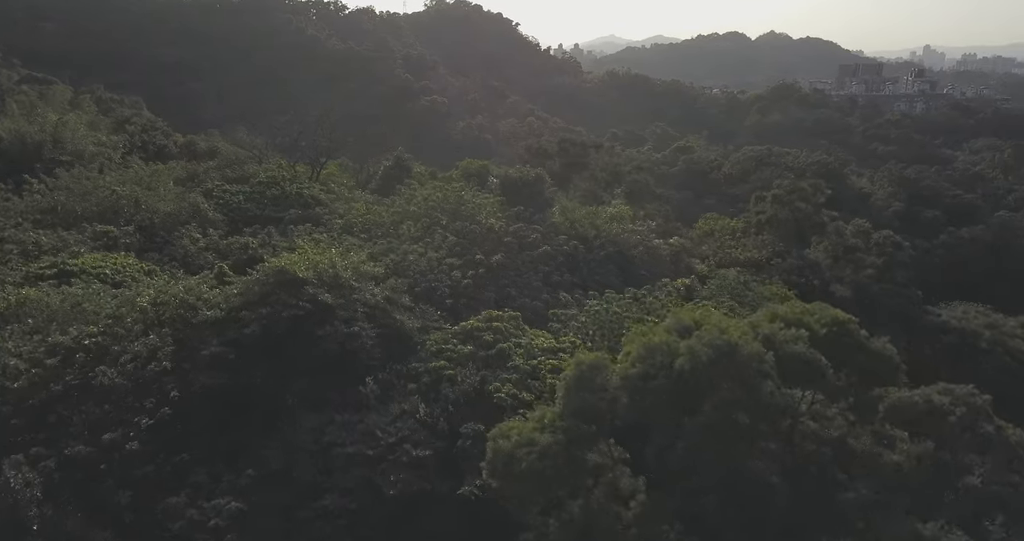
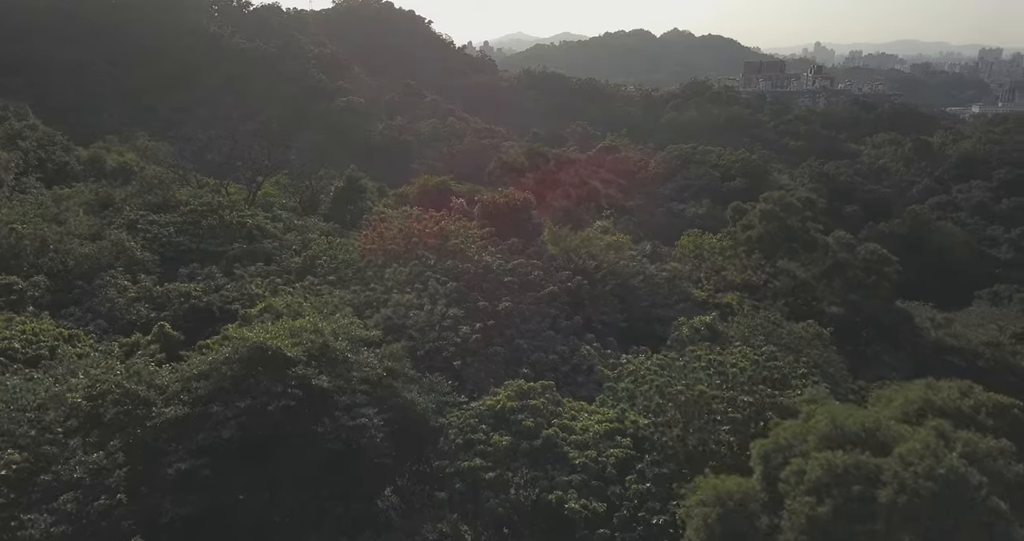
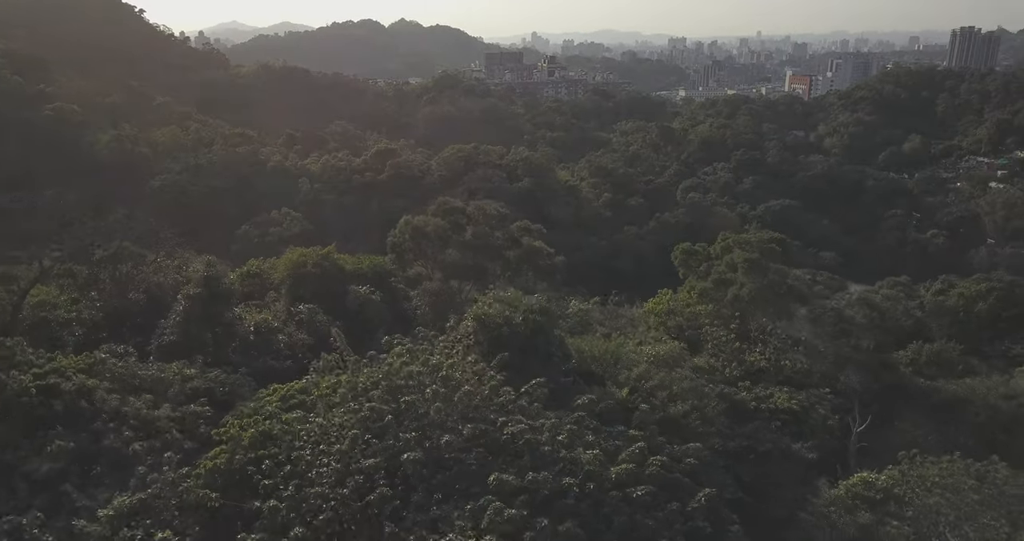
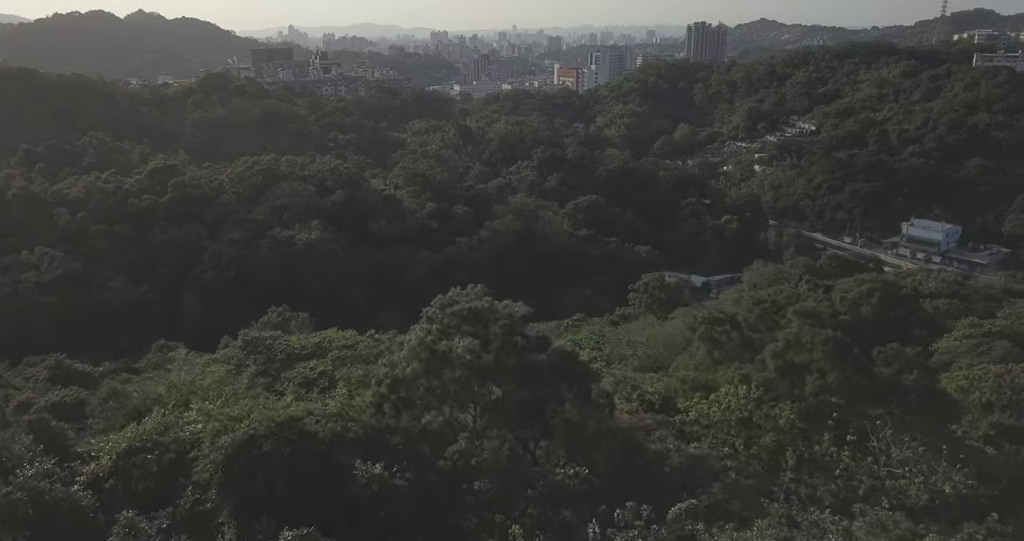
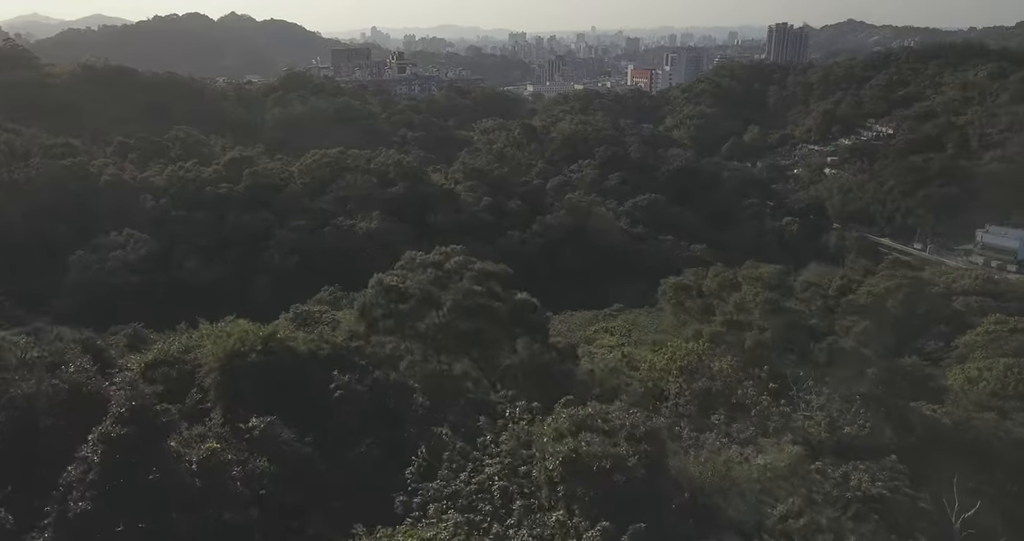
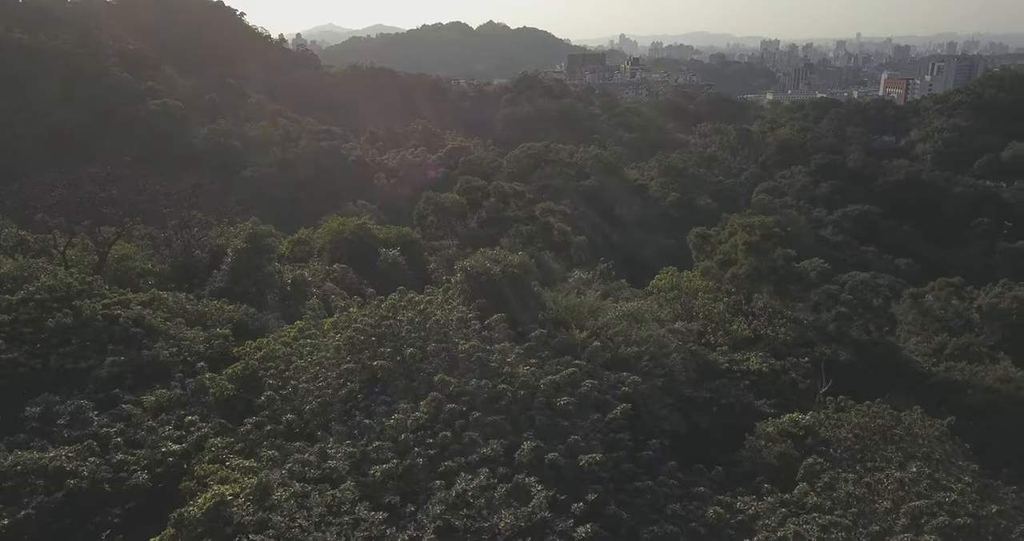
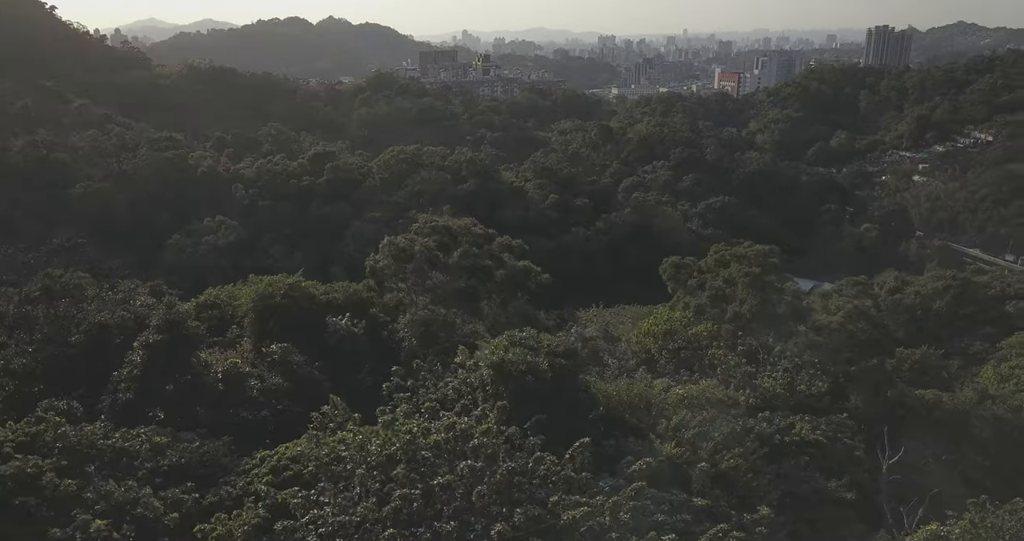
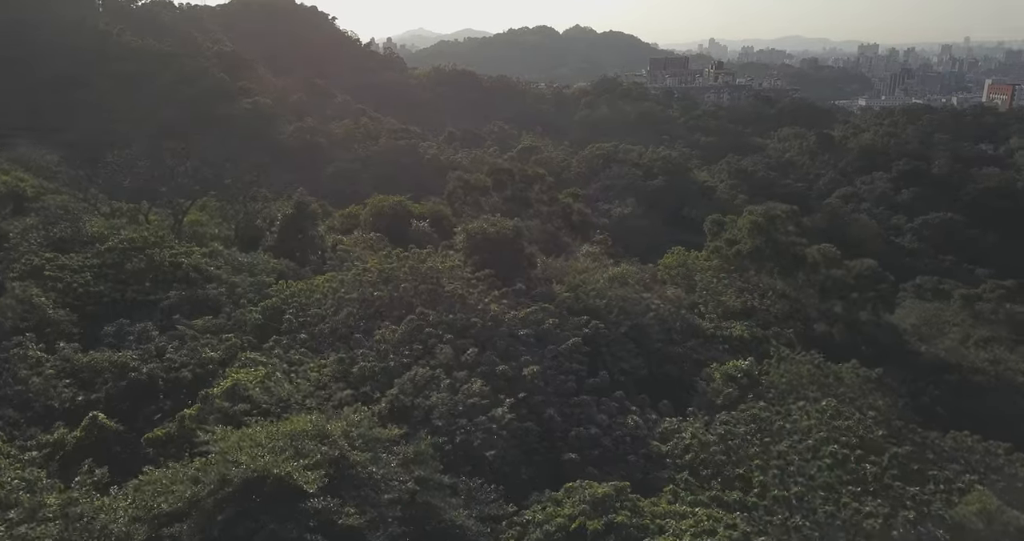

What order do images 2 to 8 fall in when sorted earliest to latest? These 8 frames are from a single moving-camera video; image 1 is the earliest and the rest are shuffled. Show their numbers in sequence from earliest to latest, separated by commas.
2, 8, 6, 3, 7, 5, 4
